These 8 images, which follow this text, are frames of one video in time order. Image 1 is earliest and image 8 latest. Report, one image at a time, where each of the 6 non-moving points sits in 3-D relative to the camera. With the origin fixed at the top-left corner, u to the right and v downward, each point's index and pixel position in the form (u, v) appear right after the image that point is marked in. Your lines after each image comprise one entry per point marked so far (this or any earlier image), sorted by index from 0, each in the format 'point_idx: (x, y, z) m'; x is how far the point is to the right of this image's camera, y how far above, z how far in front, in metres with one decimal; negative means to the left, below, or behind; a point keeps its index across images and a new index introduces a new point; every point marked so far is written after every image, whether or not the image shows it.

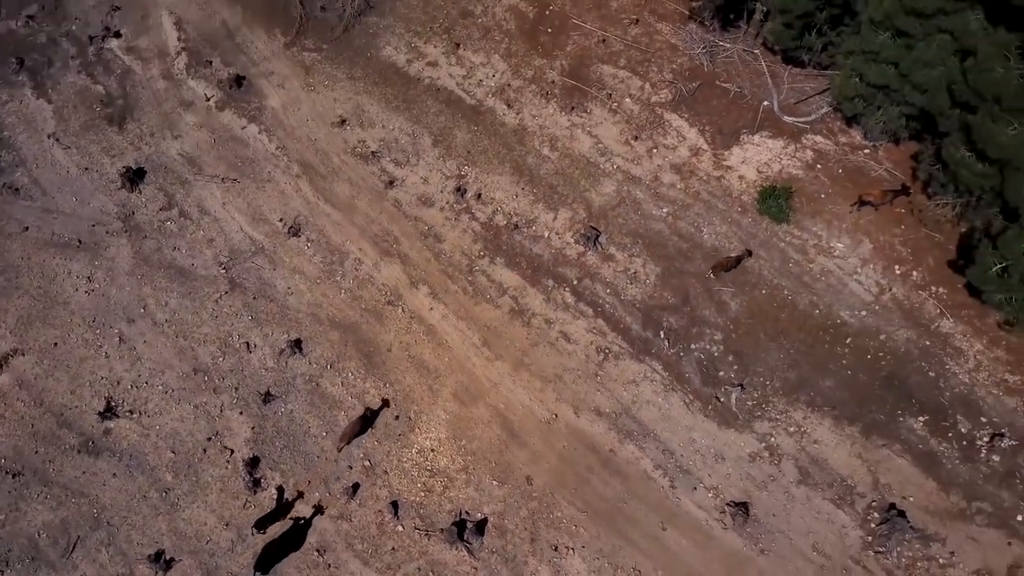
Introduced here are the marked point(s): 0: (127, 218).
0: (-9.2, +1.7, +15.2) m
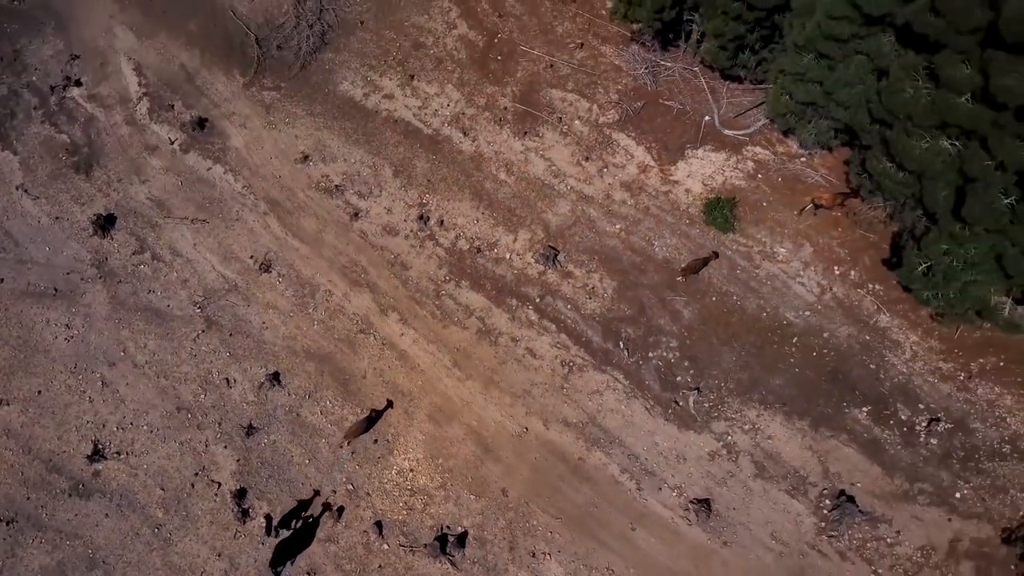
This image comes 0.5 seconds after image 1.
0: (-10.0, +0.6, +15.8) m
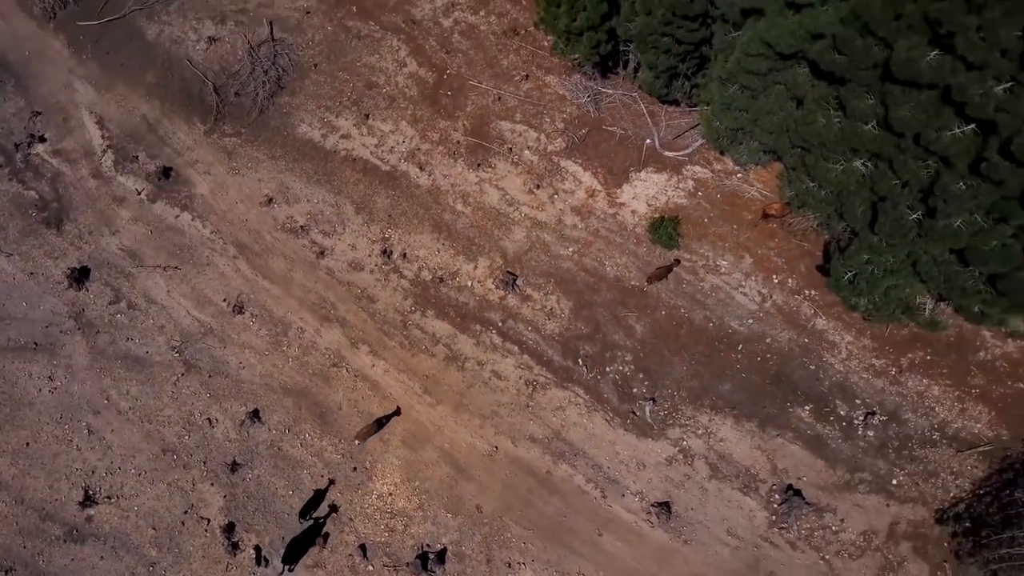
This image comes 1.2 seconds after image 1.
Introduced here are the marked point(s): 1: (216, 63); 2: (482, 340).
0: (-11.0, -0.7, +16.4) m
1: (-8.5, +6.4, +18.4) m
2: (-0.7, -1.3, +15.5) m
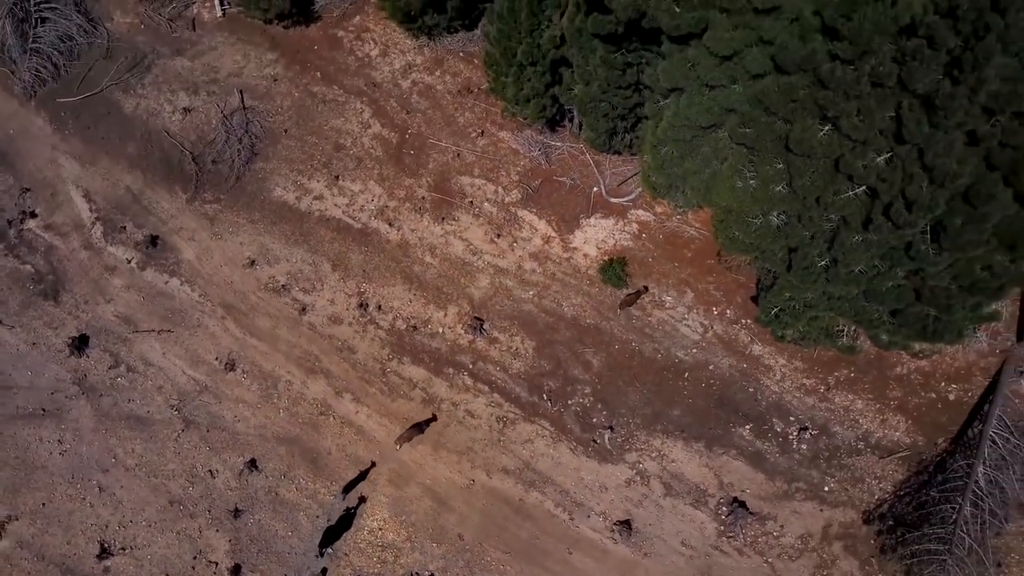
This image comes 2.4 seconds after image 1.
0: (-11.8, -2.6, +17.7) m
1: (-9.7, +4.7, +19.6) m
2: (-1.5, -2.5, +17.0) m
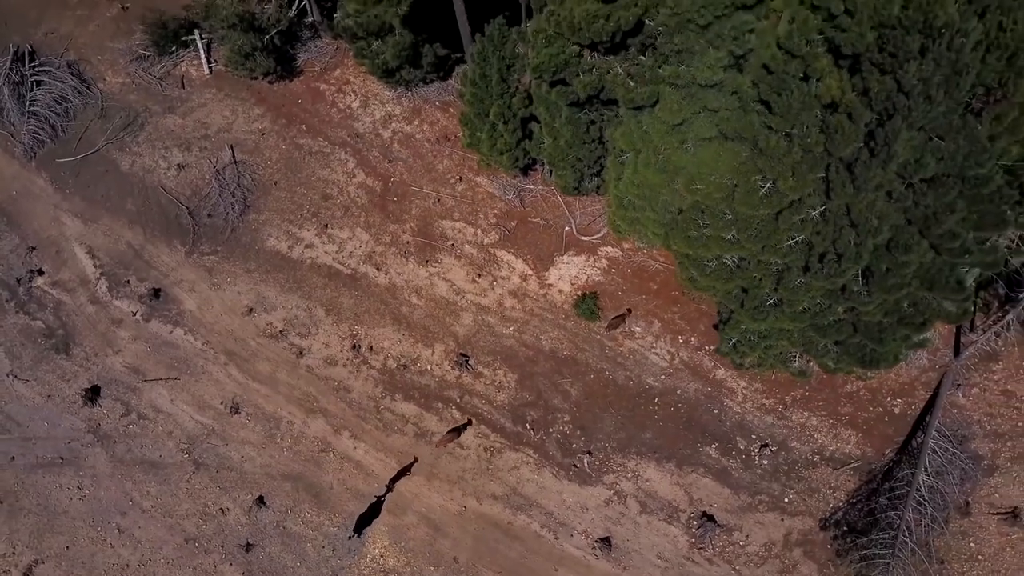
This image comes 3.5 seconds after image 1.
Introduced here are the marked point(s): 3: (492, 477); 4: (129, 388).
0: (-12.2, -4.2, +18.9) m
1: (-10.5, +3.2, +20.8) m
2: (-1.9, -3.6, +18.4) m
3: (-0.6, -5.3, +18.0) m
4: (-11.3, -3.0, +19.1) m
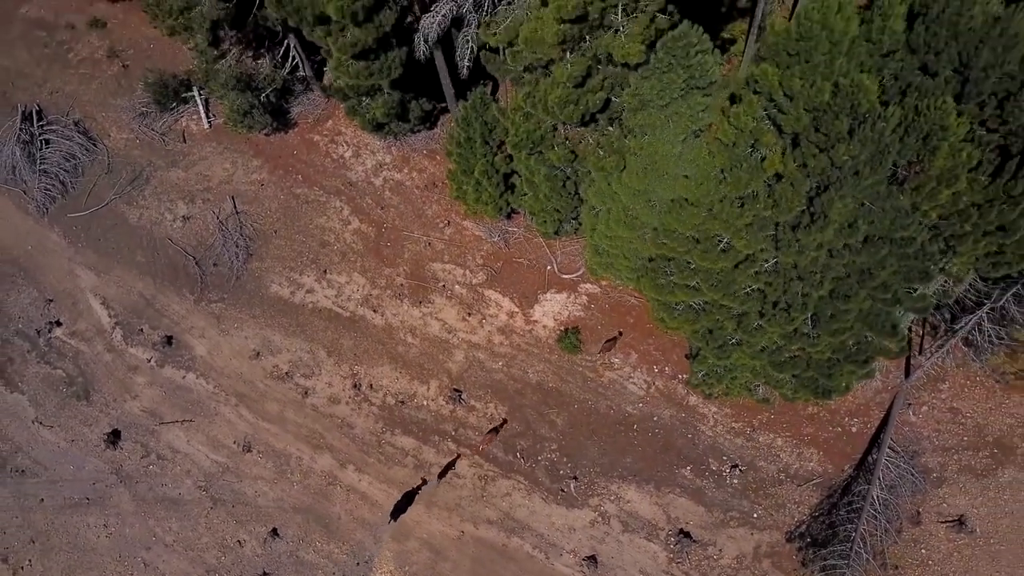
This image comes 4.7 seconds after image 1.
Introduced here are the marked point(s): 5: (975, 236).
0: (-12.4, -5.8, +20.4) m
1: (-11.0, +1.7, +22.2) m
2: (-2.2, -4.9, +19.9) m
3: (-0.8, -6.5, +19.6) m
4: (-11.6, -4.5, +20.6) m
5: (+10.0, +1.1, +13.9) m
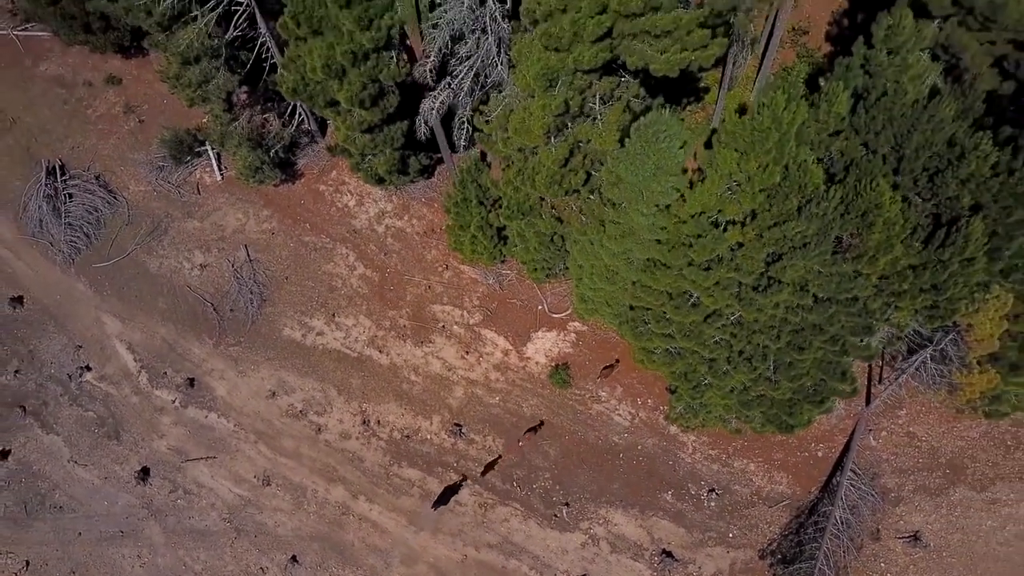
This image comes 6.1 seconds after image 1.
0: (-12.5, -7.4, +22.2) m
1: (-11.3, 0.0, +24.0) m
2: (-2.3, -6.4, +21.8) m
3: (-0.8, -8.0, +21.4) m
4: (-11.7, -6.2, +22.4) m
5: (+9.8, -0.1, +15.8) m
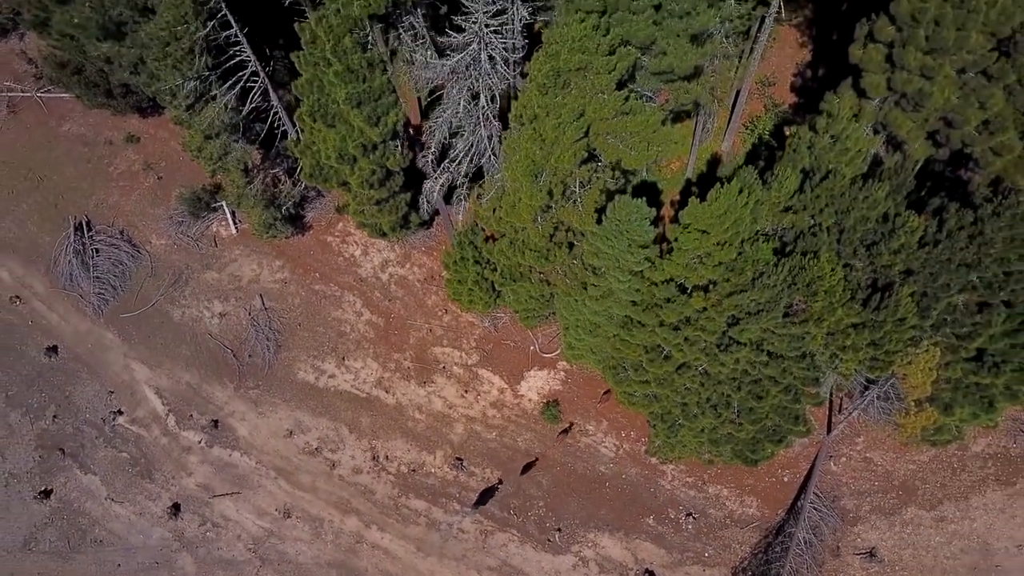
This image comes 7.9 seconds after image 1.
0: (-12.6, -9.4, +24.4) m
1: (-11.5, -1.9, +26.2) m
2: (-2.4, -8.2, +24.1) m
3: (-0.9, -9.7, +23.7) m
4: (-11.8, -8.2, +24.6) m
5: (+9.6, -1.7, +18.1) m
